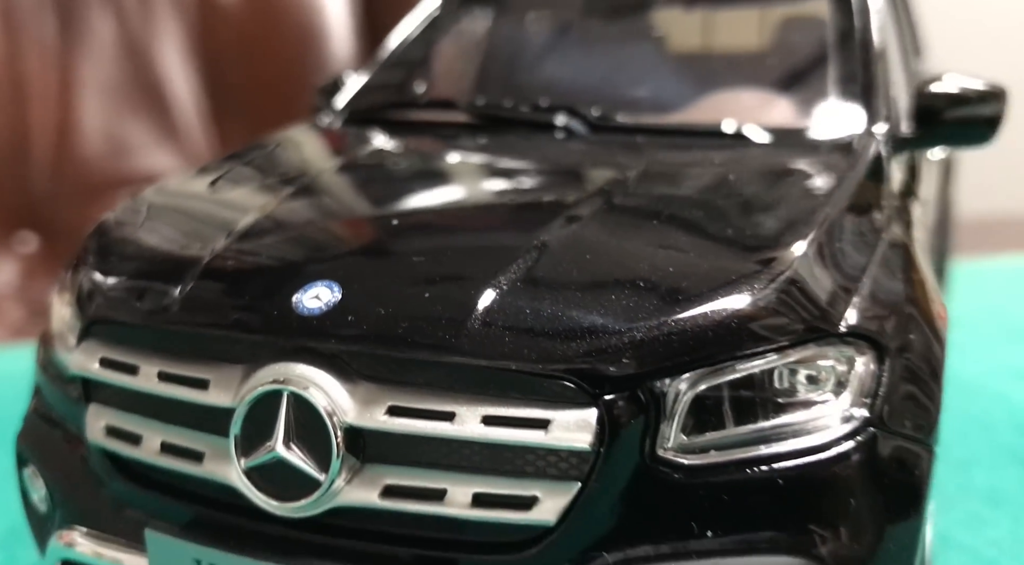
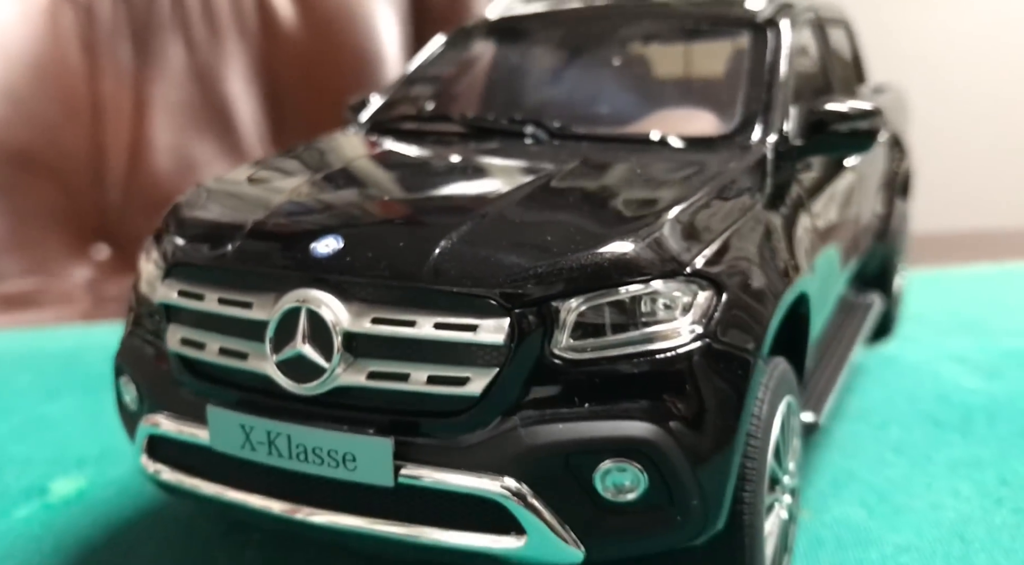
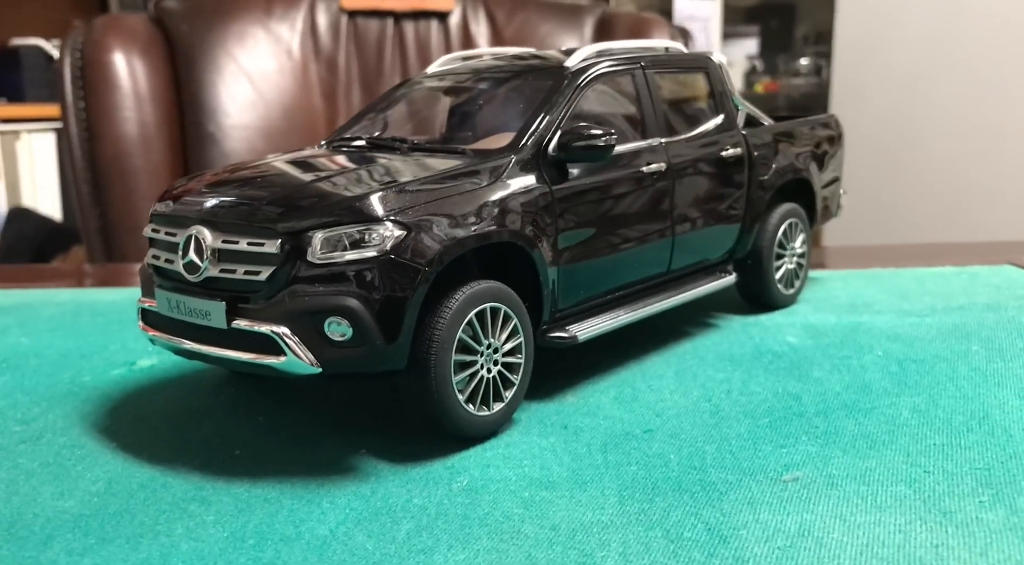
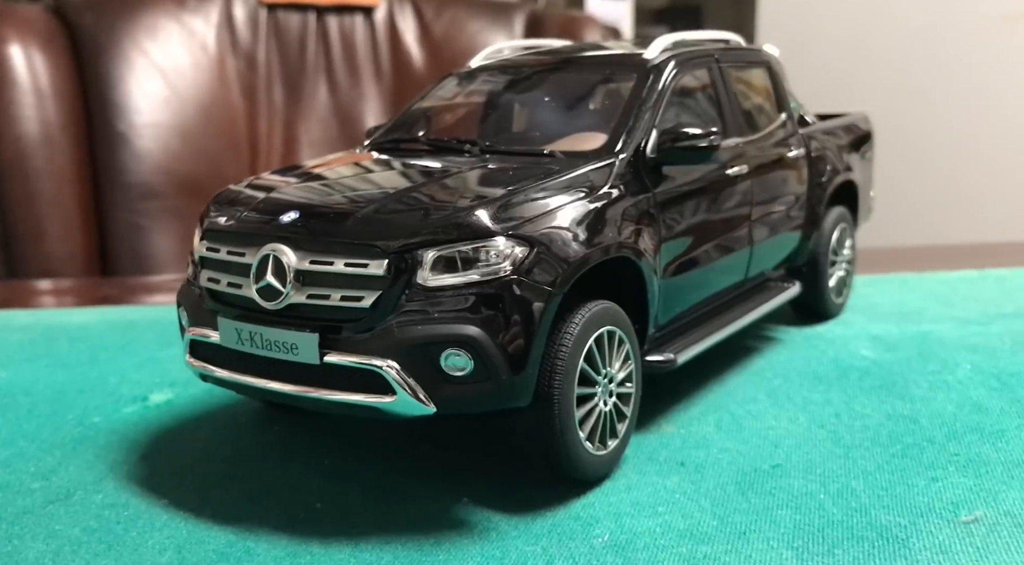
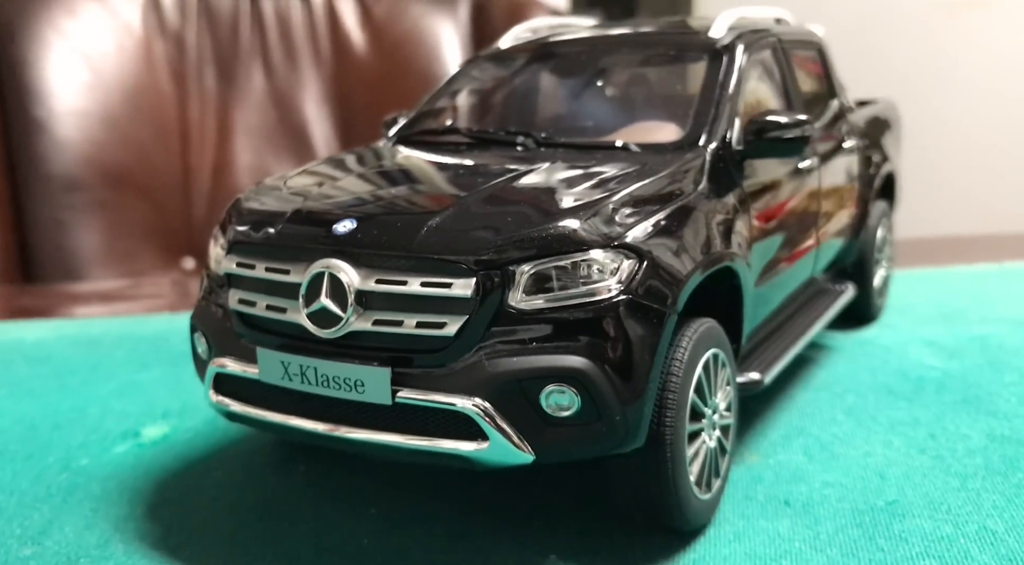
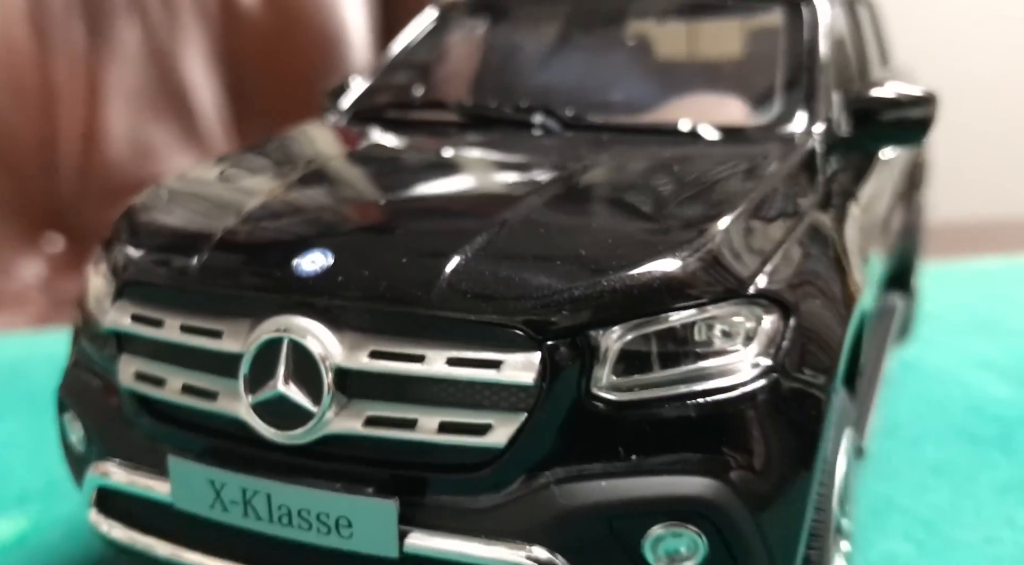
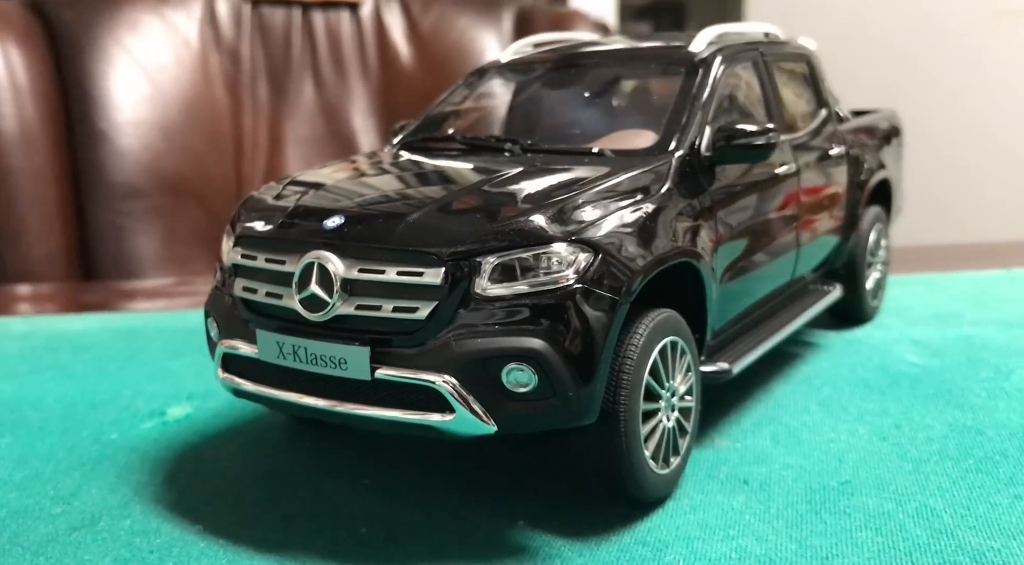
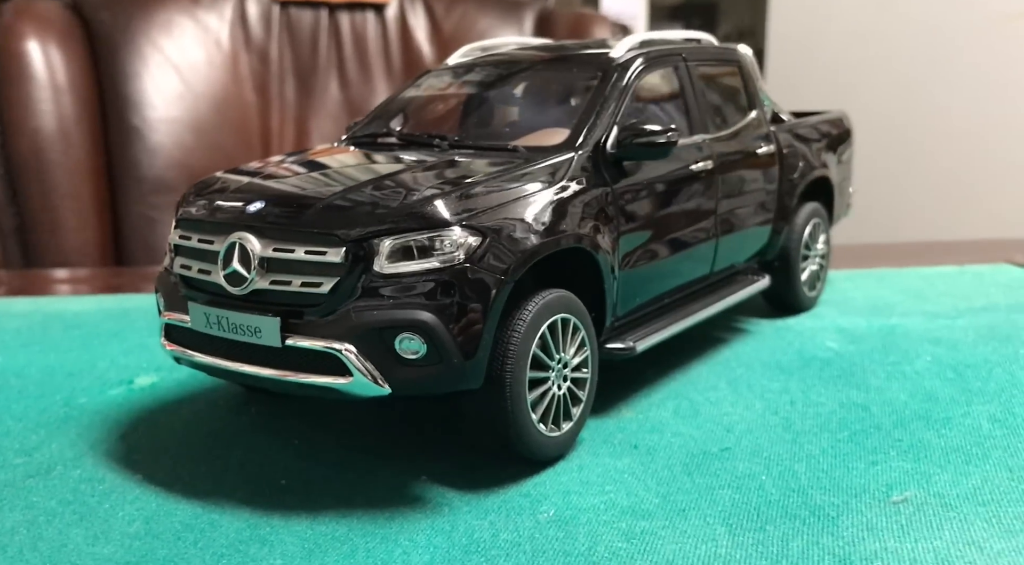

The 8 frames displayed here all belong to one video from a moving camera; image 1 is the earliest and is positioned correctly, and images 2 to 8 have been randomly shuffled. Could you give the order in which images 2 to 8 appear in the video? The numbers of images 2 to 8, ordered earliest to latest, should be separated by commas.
6, 2, 5, 7, 4, 8, 3
